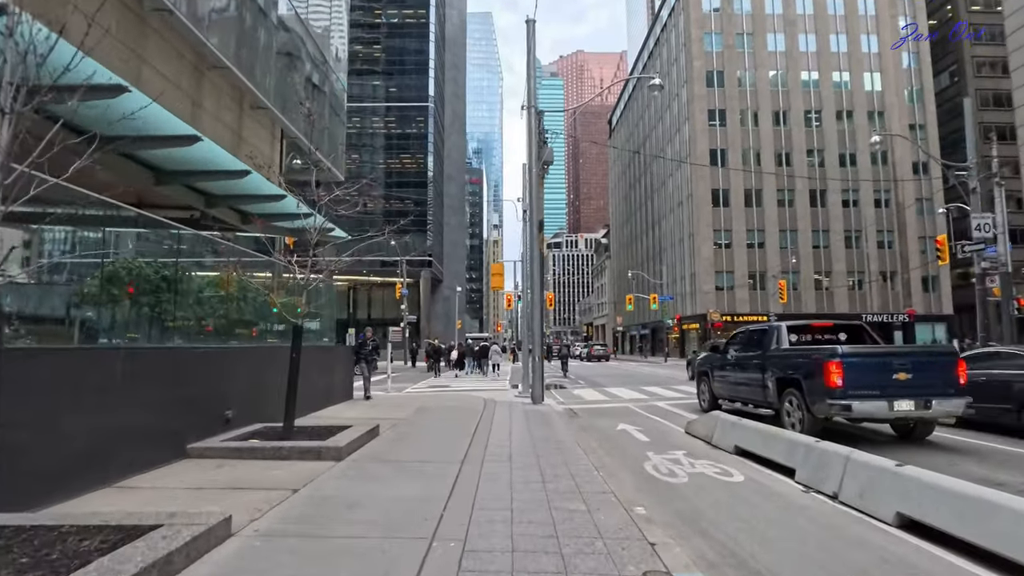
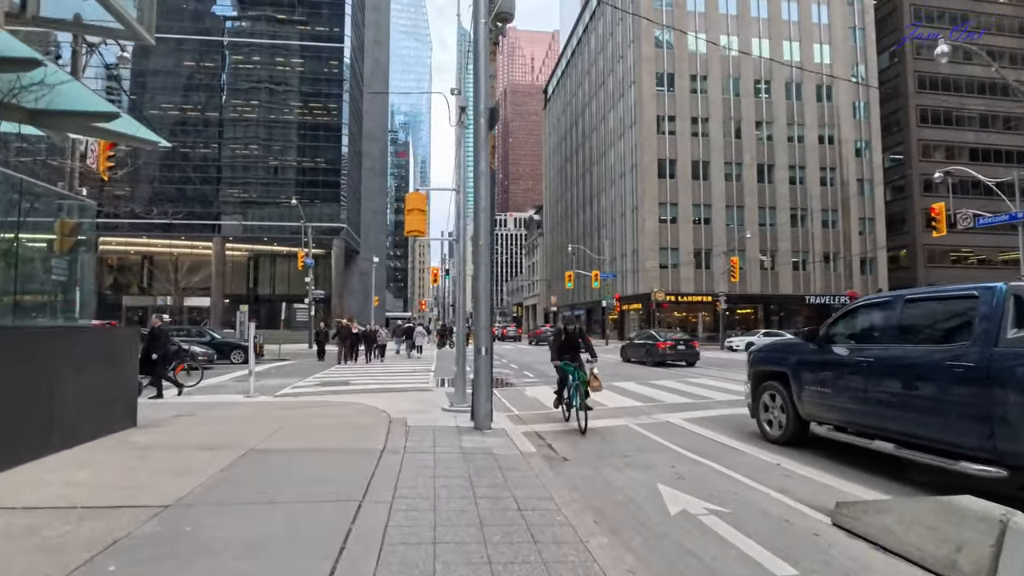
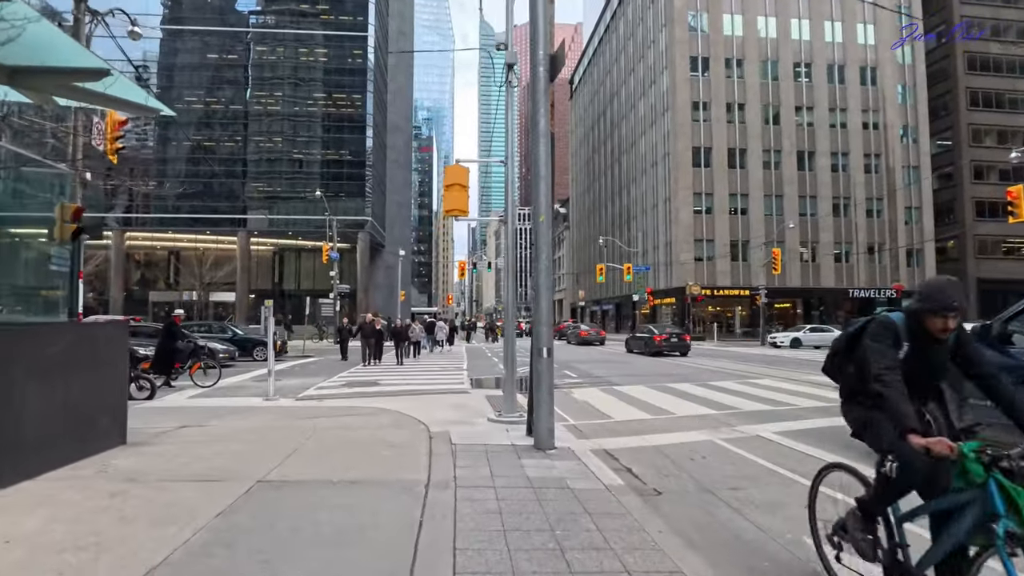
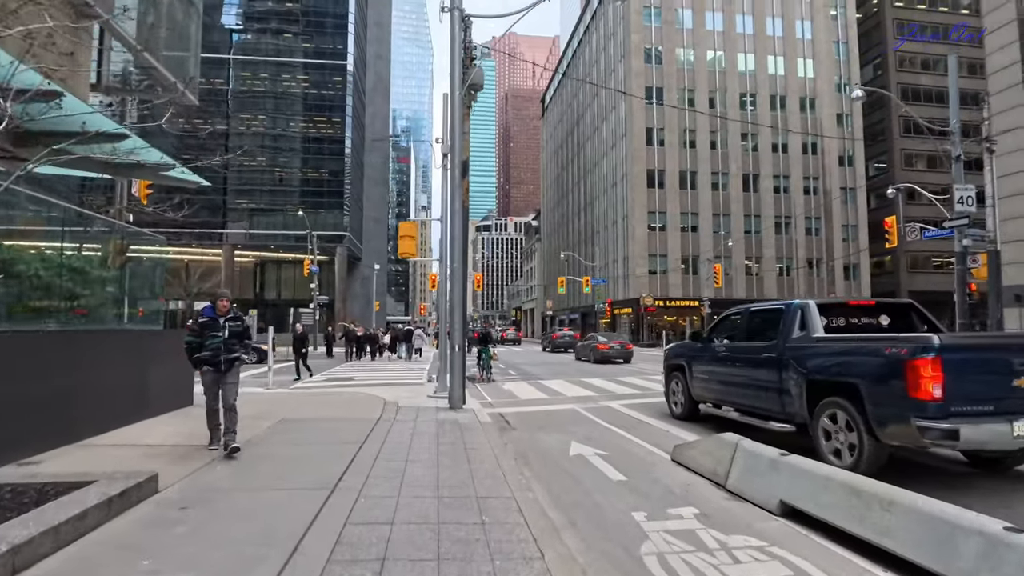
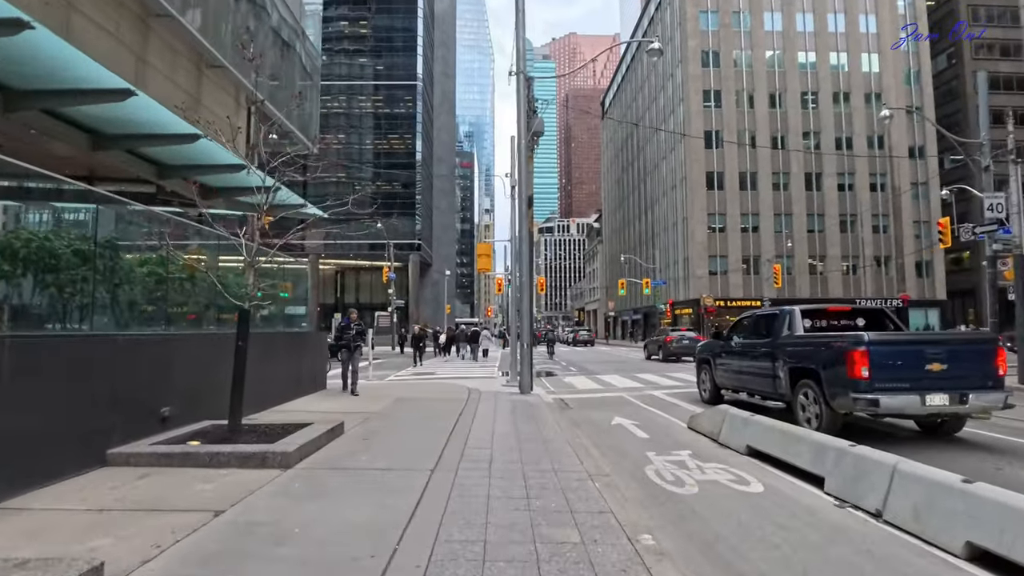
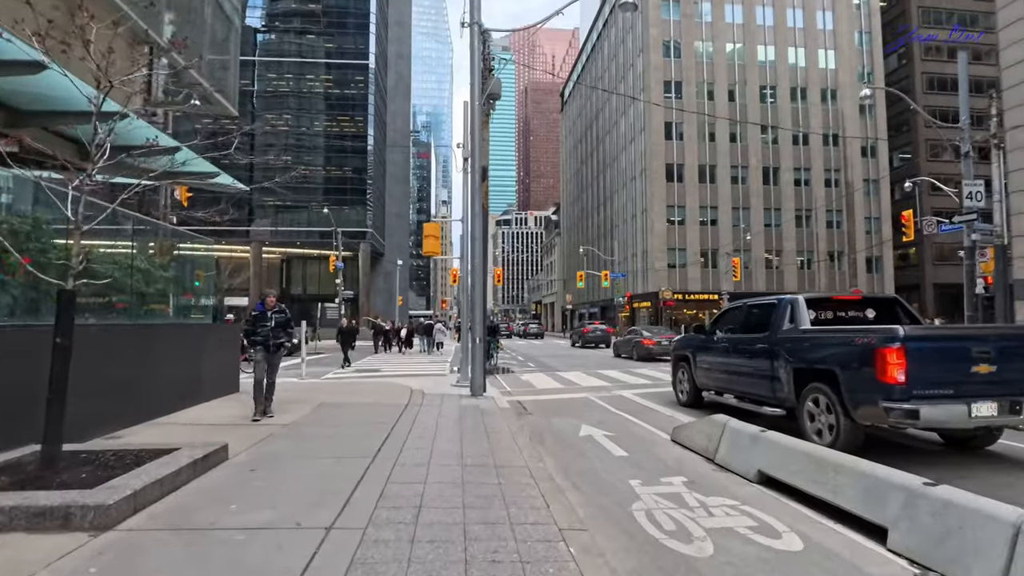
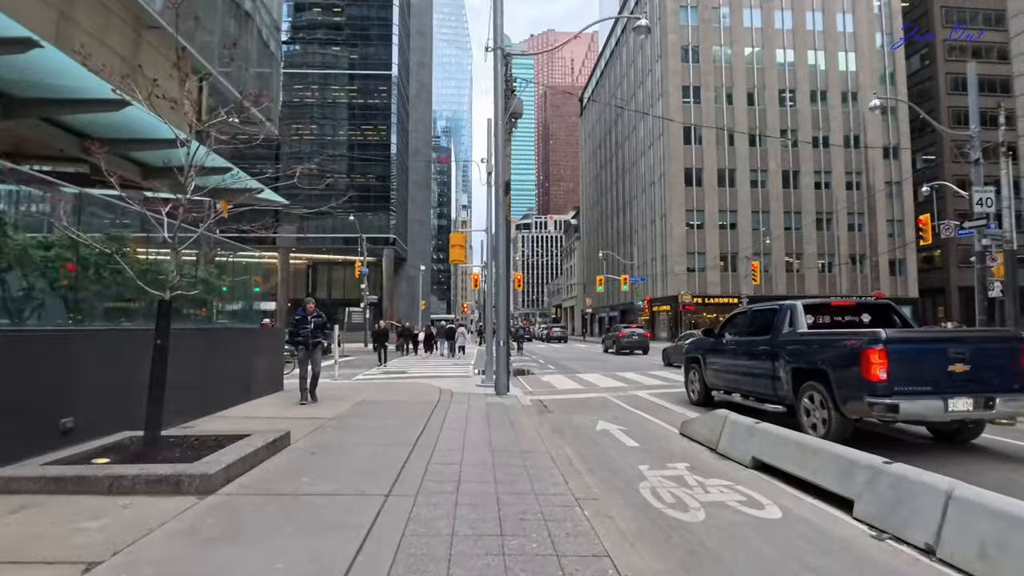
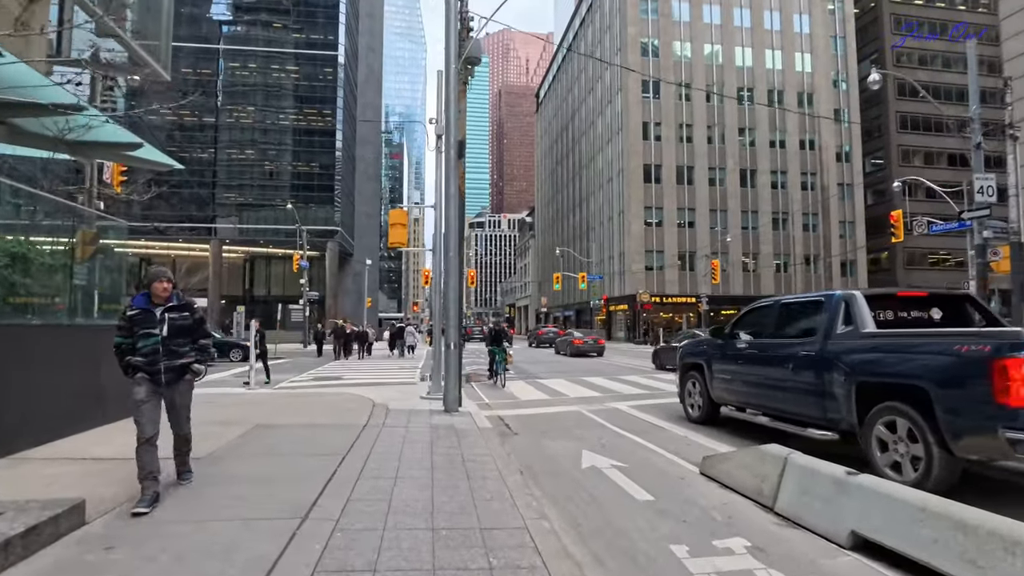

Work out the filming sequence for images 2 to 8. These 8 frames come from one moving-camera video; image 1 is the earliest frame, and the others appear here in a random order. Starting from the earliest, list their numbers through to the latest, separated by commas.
5, 7, 6, 4, 8, 2, 3
